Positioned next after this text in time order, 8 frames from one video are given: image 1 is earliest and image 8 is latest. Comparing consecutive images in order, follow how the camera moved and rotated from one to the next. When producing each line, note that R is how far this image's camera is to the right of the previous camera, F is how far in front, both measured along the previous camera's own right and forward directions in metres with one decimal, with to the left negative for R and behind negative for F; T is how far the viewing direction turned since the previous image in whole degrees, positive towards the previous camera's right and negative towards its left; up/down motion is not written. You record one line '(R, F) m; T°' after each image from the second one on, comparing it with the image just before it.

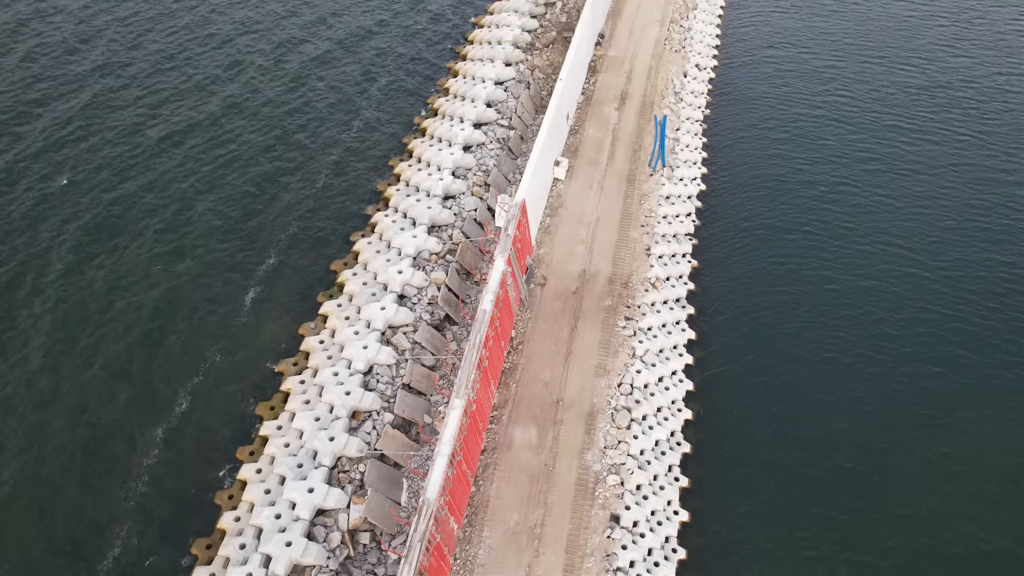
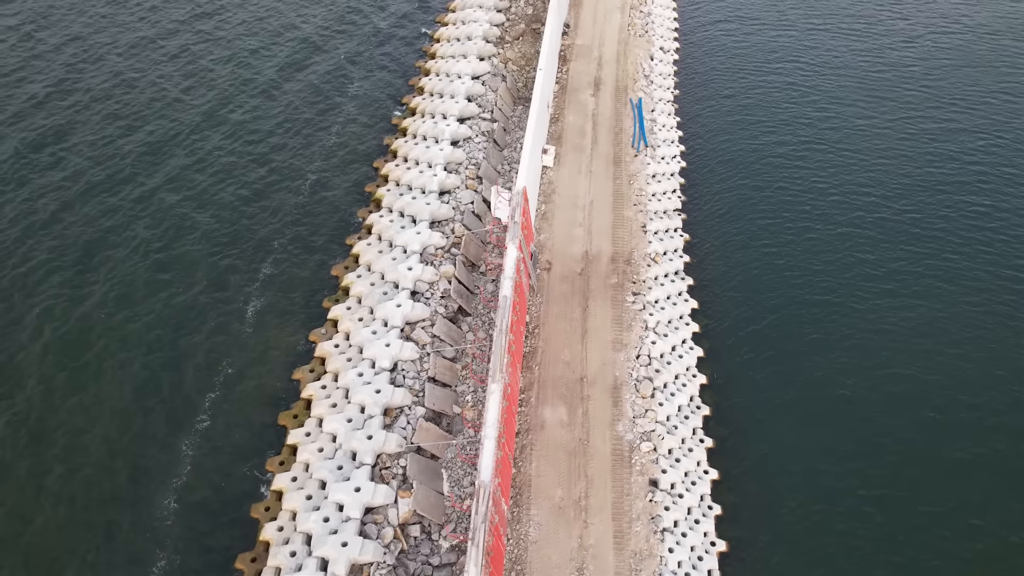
(-2.9, -0.5) m; +5°
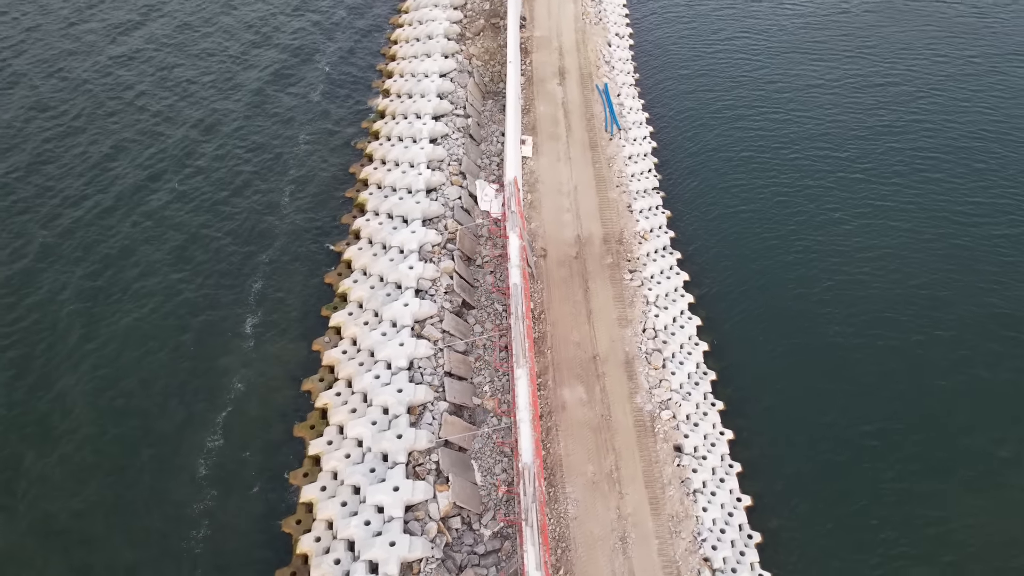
(-2.8, -0.3) m; +5°
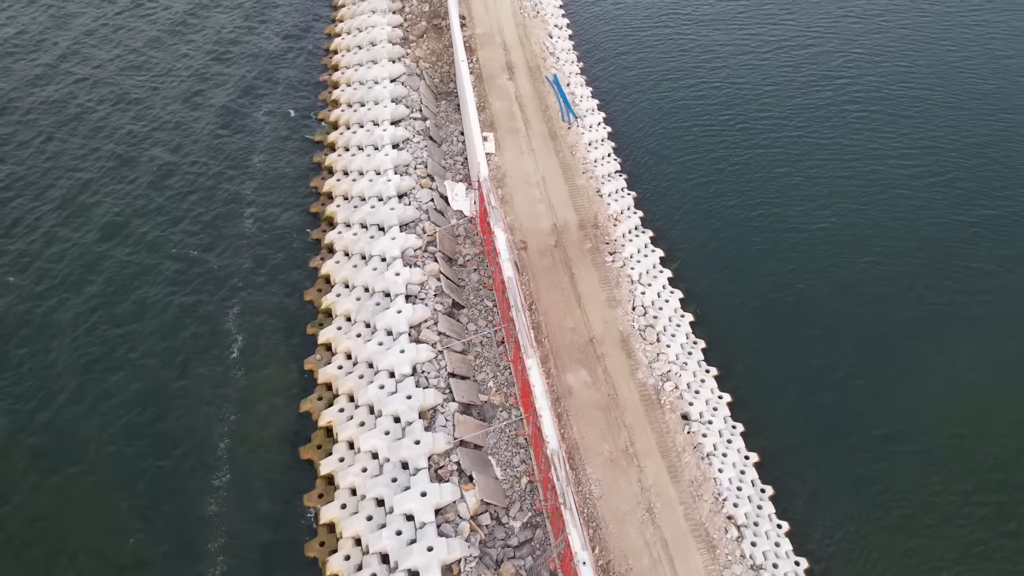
(-2.5, -0.1) m; +6°
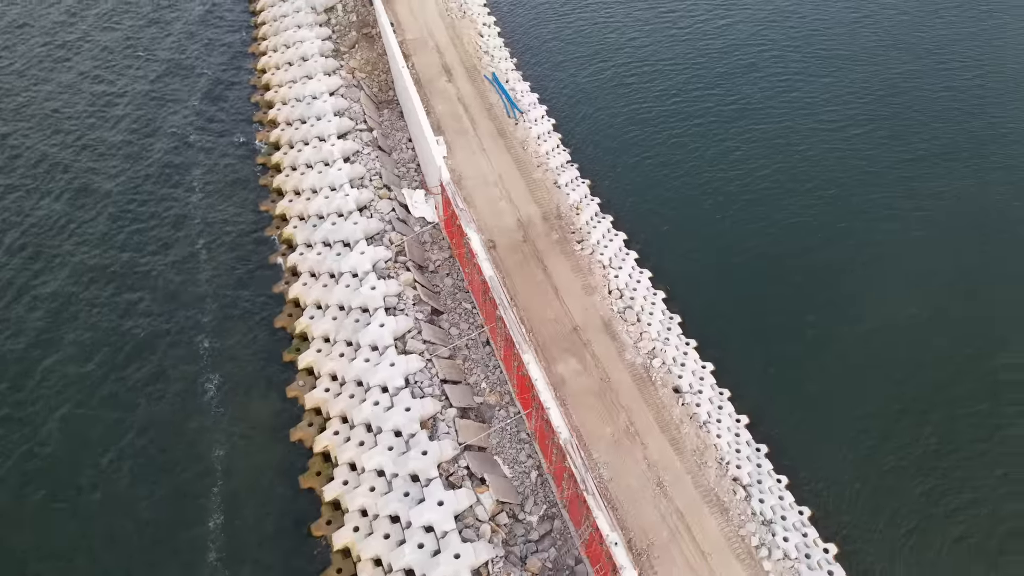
(-2.1, 0.0) m; +6°
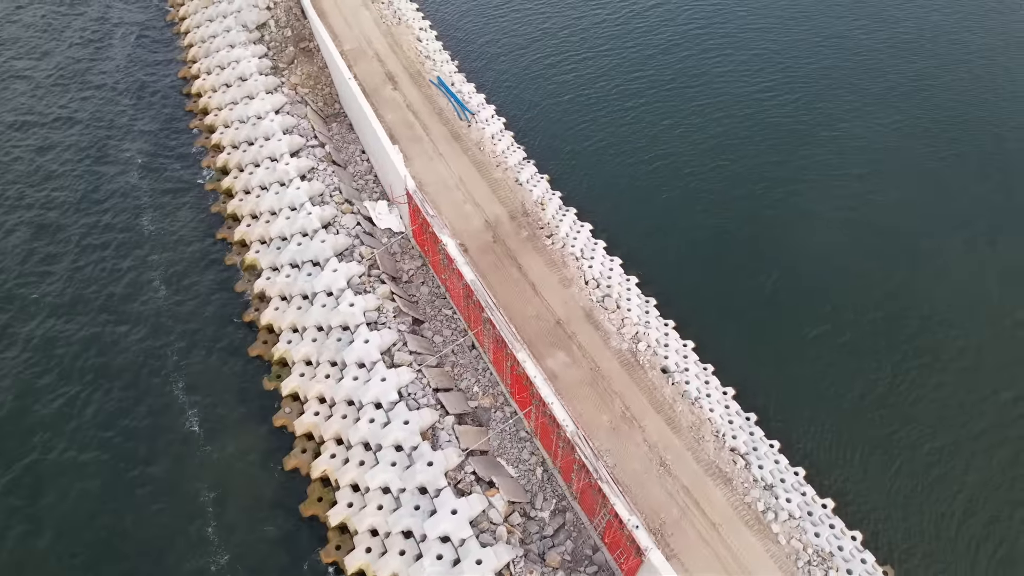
(-1.8, 0.0) m; +5°
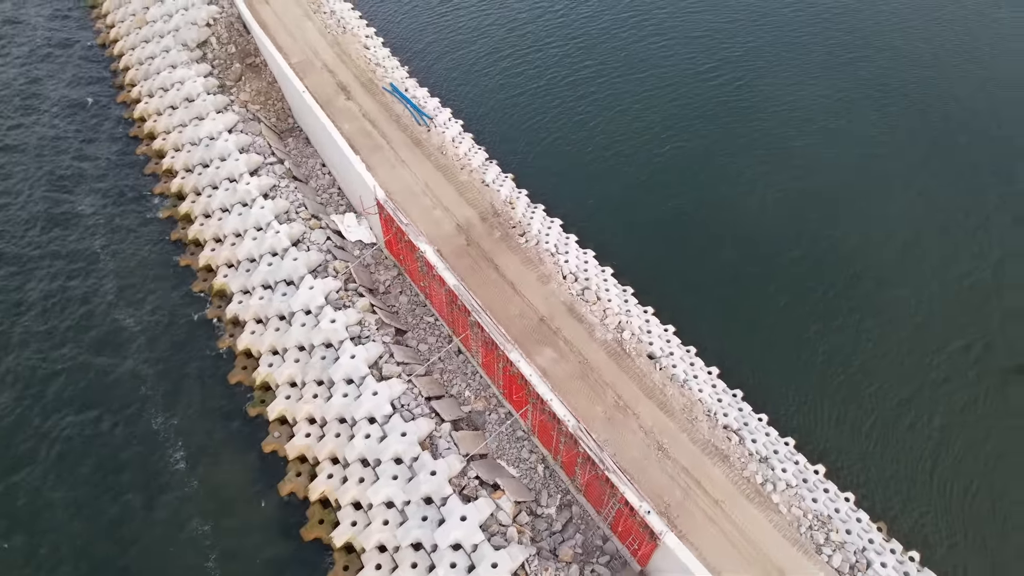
(-1.3, 0.0) m; +4°
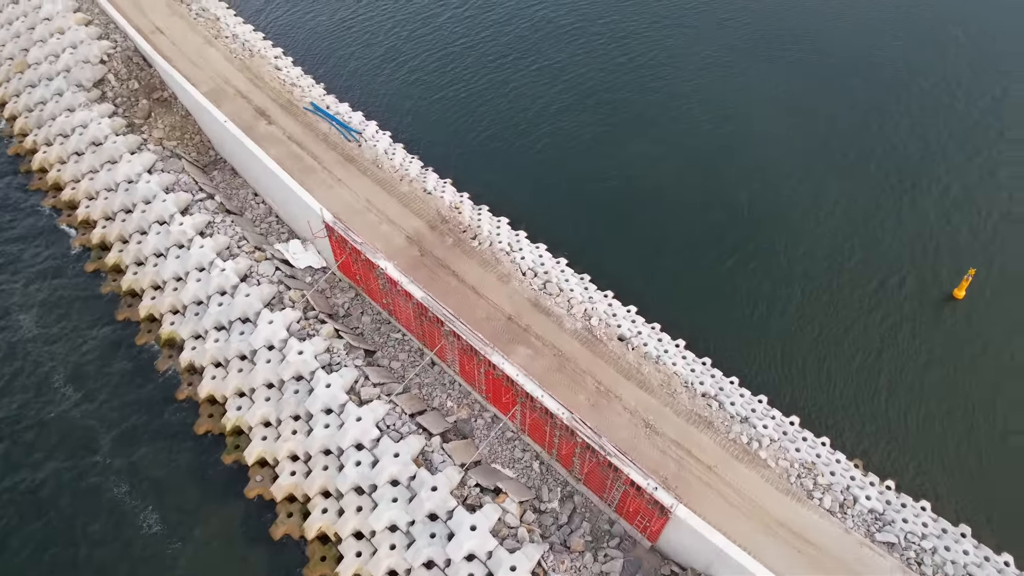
(-1.9, +0.1) m; +7°
